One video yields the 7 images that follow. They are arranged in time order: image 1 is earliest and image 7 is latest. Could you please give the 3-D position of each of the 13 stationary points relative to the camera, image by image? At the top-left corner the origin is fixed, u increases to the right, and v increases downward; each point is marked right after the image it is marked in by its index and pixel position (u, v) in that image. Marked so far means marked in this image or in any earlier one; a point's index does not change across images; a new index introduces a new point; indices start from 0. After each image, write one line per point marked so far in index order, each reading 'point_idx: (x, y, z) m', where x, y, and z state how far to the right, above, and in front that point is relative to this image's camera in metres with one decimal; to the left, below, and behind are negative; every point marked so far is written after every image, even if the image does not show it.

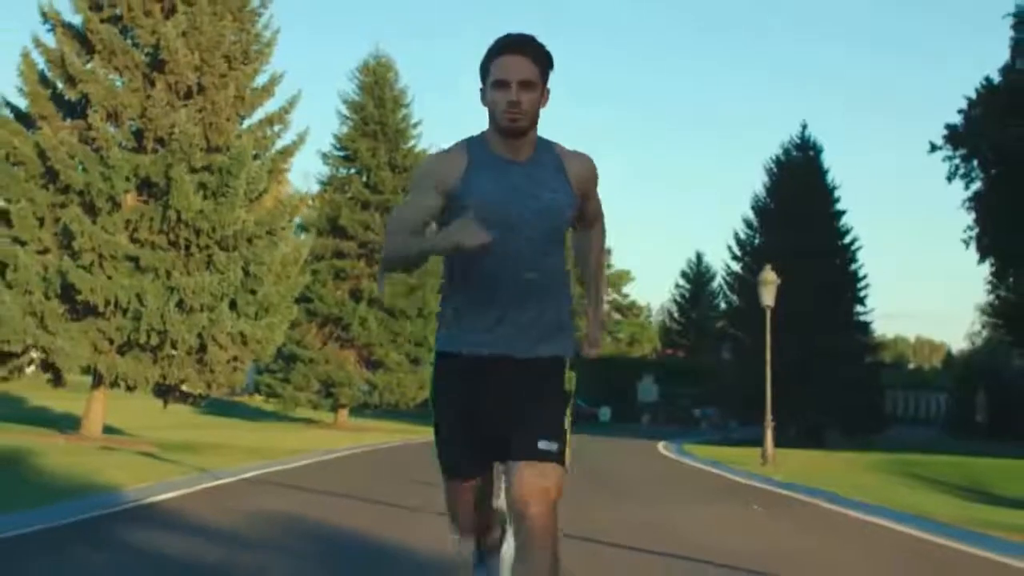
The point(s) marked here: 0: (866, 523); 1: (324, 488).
0: (+4.5, -2.9, +18.0) m
1: (-2.1, -2.2, +17.0) m
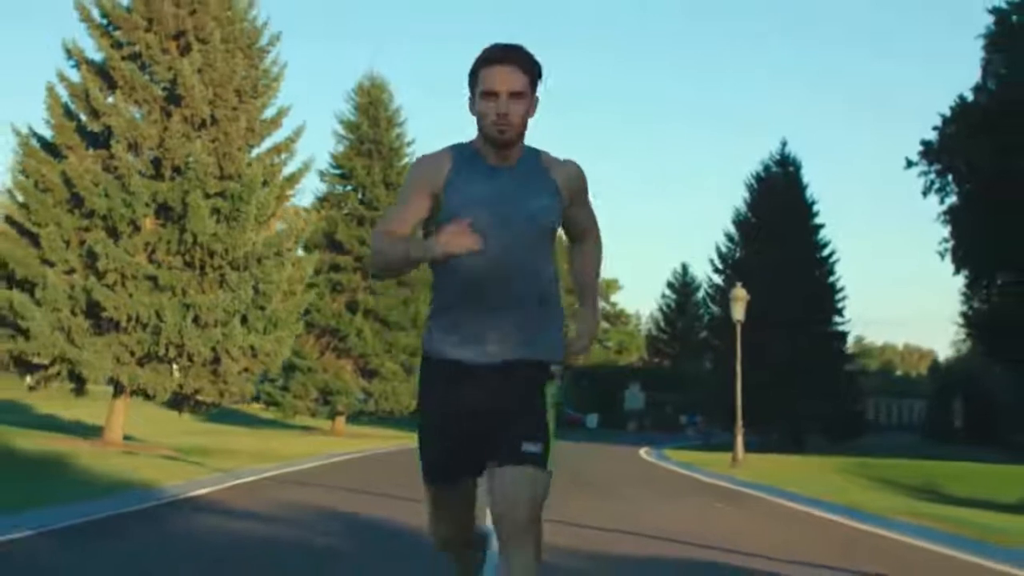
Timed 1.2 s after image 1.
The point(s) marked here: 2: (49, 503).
0: (+4.4, -3.1, +20.1) m
1: (-2.2, -2.5, +19.1) m
2: (-4.9, -2.3, +15.8) m
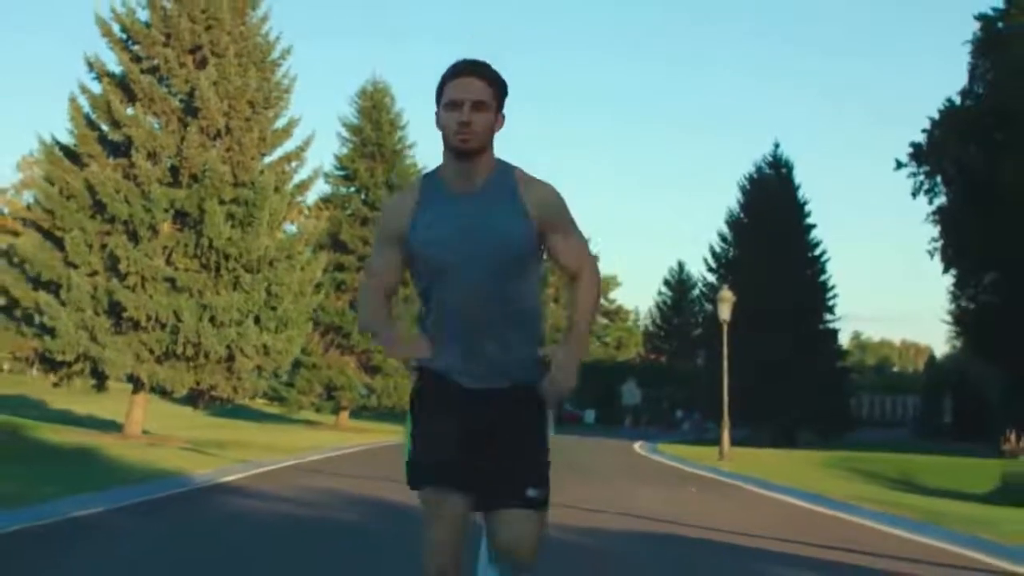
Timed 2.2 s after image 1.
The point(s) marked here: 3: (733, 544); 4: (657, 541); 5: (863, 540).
0: (+4.3, -3.2, +21.7) m
1: (-2.3, -2.5, +20.6) m
2: (-4.9, -2.3, +17.3) m
3: (+2.1, -2.5, +14.6) m
4: (+1.4, -2.4, +14.5) m
5: (+3.9, -2.8, +16.6) m
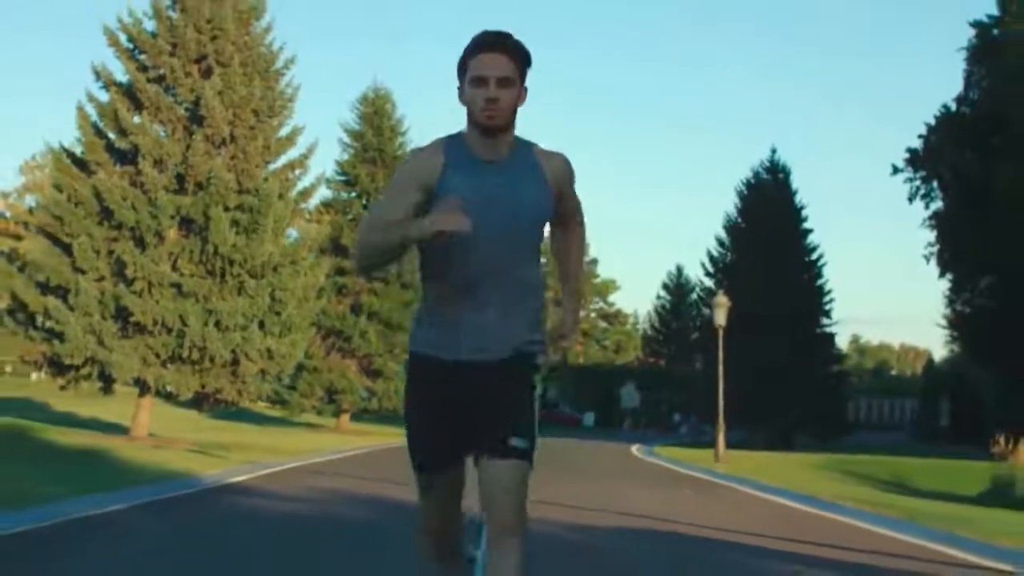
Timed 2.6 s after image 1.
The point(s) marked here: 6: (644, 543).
0: (+4.3, -3.3, +22.2) m
1: (-2.3, -2.6, +21.2) m
2: (-4.9, -2.4, +17.9) m
3: (+2.1, -2.5, +15.1) m
4: (+1.4, -2.5, +15.0) m
5: (+3.9, -2.8, +17.1) m
6: (+1.3, -2.4, +14.5) m
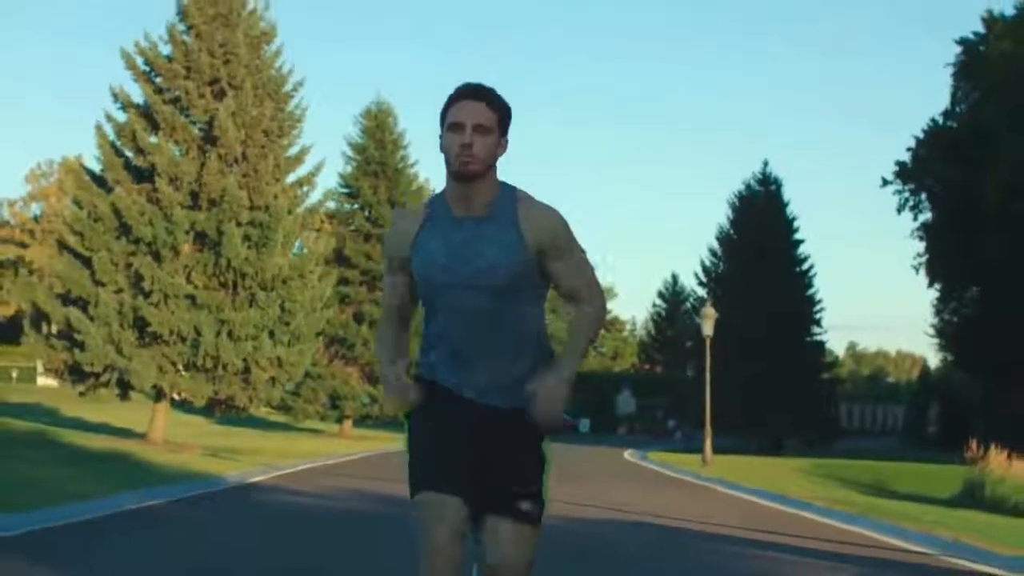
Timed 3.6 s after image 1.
0: (+4.3, -3.5, +23.7) m
1: (-2.3, -2.8, +22.7) m
2: (-5.0, -2.6, +19.4) m
3: (+2.0, -2.7, +16.6) m
4: (+1.3, -2.7, +16.6) m
5: (+3.8, -3.0, +18.6) m
6: (+1.2, -2.6, +16.0) m
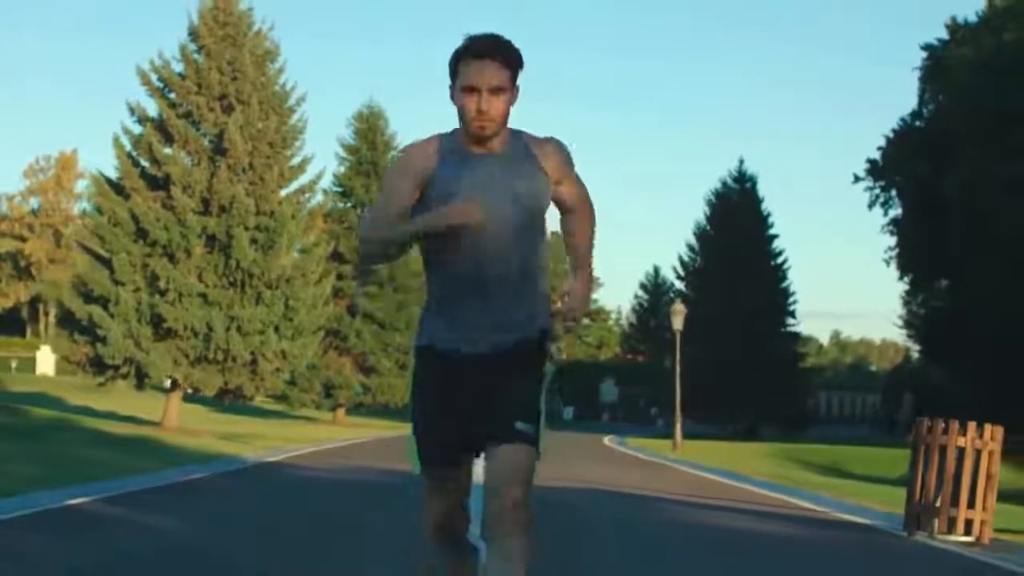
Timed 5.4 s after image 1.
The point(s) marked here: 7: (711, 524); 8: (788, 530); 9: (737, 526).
0: (+4.0, -3.5, +26.5) m
1: (-2.6, -2.9, +25.5) m
2: (-5.2, -2.7, +22.1) m
3: (+1.8, -2.8, +19.4) m
4: (+1.1, -2.8, +19.3) m
5: (+3.6, -3.1, +21.5) m
6: (+1.0, -2.7, +18.8) m
7: (+2.1, -2.5, +15.9) m
8: (+2.9, -2.5, +15.4) m
9: (+2.4, -2.5, +15.5) m
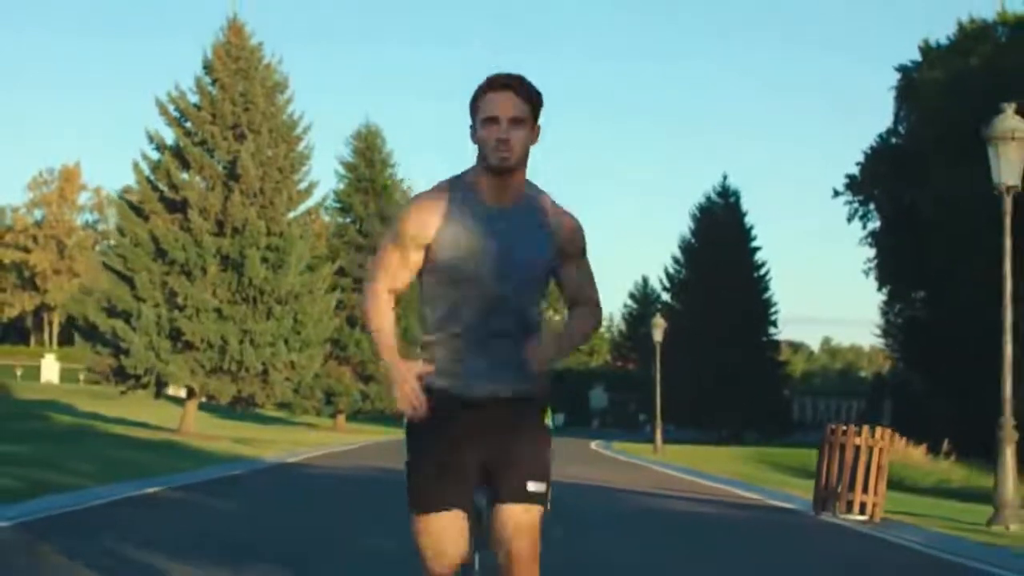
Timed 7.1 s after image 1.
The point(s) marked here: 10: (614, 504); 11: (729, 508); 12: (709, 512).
0: (+3.8, -3.9, +29.2) m
1: (-2.7, -3.2, +28.1) m
2: (-5.3, -3.0, +24.7) m
3: (+1.7, -3.1, +22.1) m
4: (+1.0, -3.1, +22.0) m
5: (+3.5, -3.4, +24.1) m
6: (+0.9, -3.0, +21.4) m
7: (+2.0, -2.8, +18.5) m
8: (+2.8, -2.8, +18.1) m
9: (+2.3, -2.7, +18.1) m
10: (+1.2, -2.9, +19.6) m
11: (+2.8, -2.9, +19.2) m
12: (+2.4, -2.8, +18.6) m
